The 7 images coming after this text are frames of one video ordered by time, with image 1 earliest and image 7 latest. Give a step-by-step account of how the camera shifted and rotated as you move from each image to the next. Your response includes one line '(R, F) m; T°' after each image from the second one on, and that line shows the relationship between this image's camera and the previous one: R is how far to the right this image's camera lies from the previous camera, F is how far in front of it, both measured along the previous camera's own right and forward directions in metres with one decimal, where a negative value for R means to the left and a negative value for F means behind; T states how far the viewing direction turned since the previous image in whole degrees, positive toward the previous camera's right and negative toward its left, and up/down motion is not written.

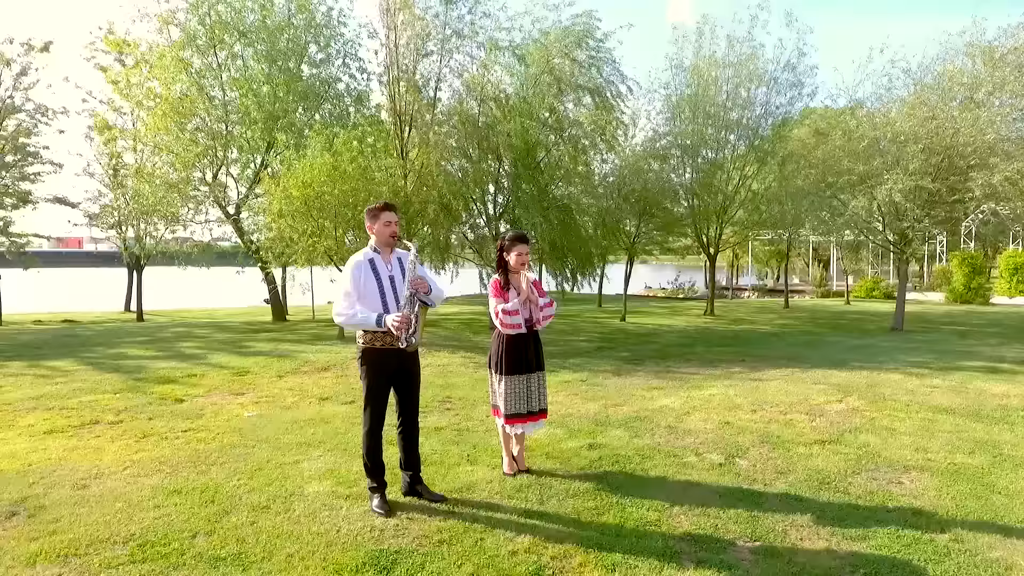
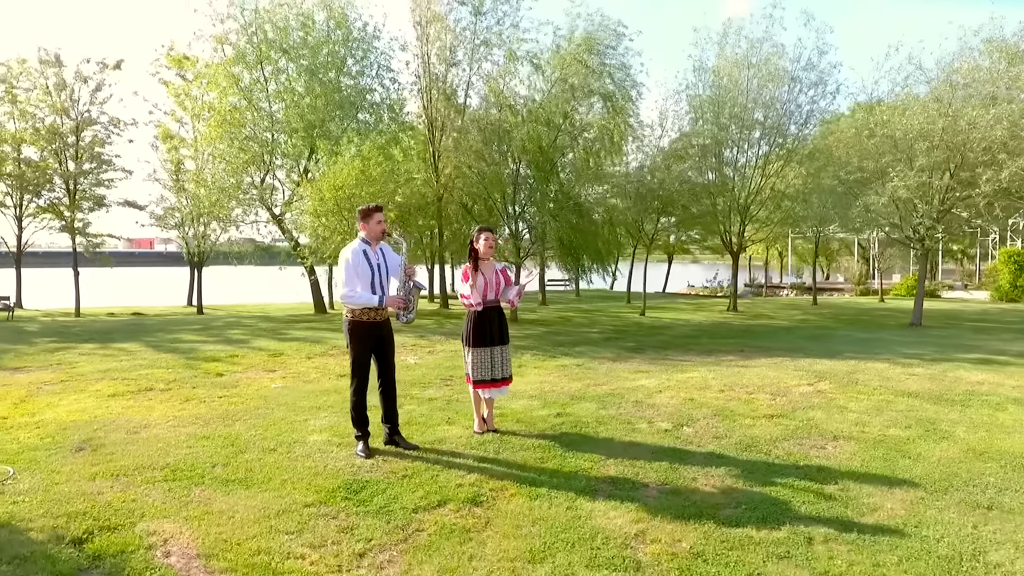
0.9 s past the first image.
(+0.8, -0.9) m; -5°
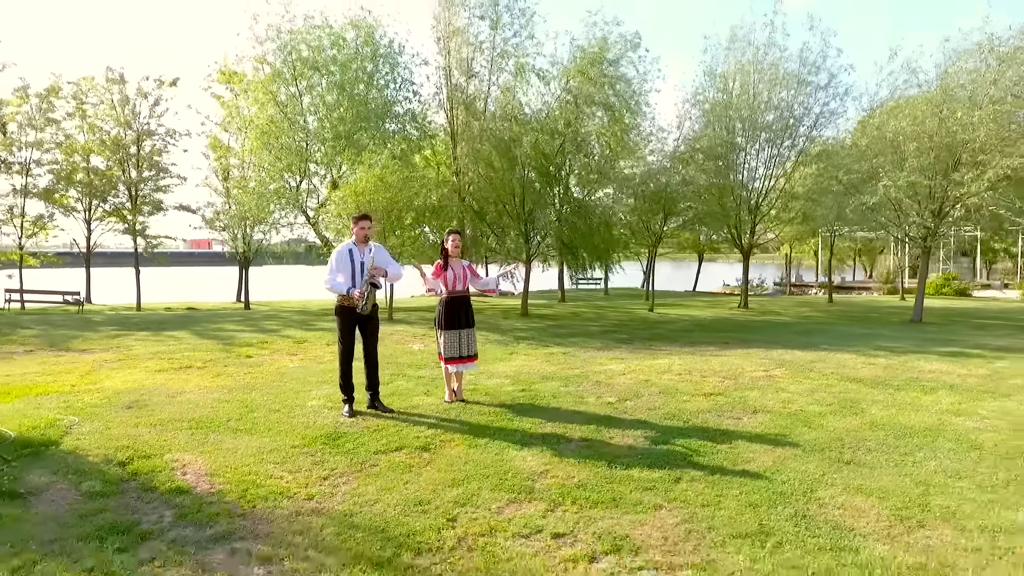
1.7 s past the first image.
(+1.0, -1.2) m; -4°
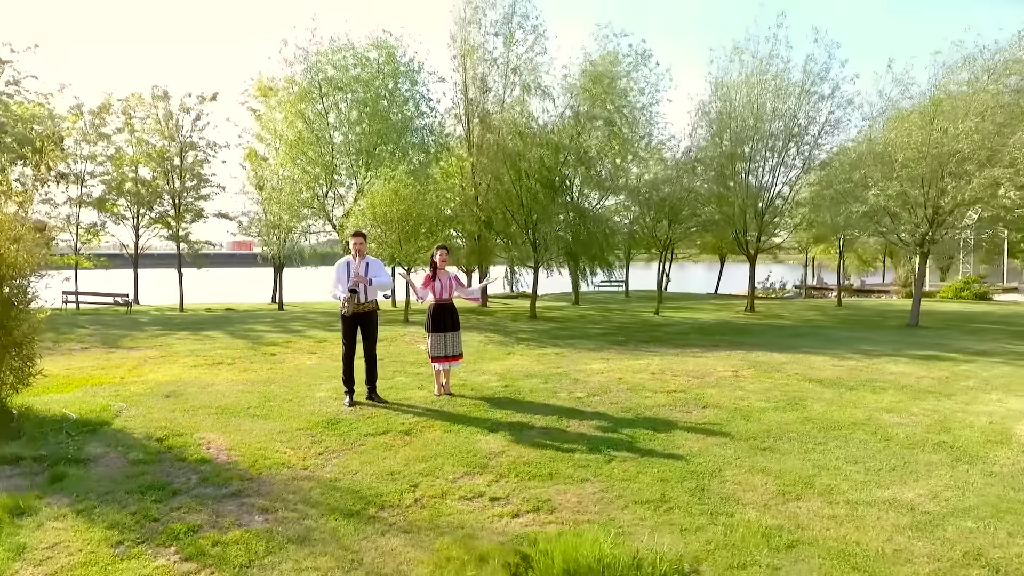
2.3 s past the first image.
(+0.8, -1.1) m; -3°
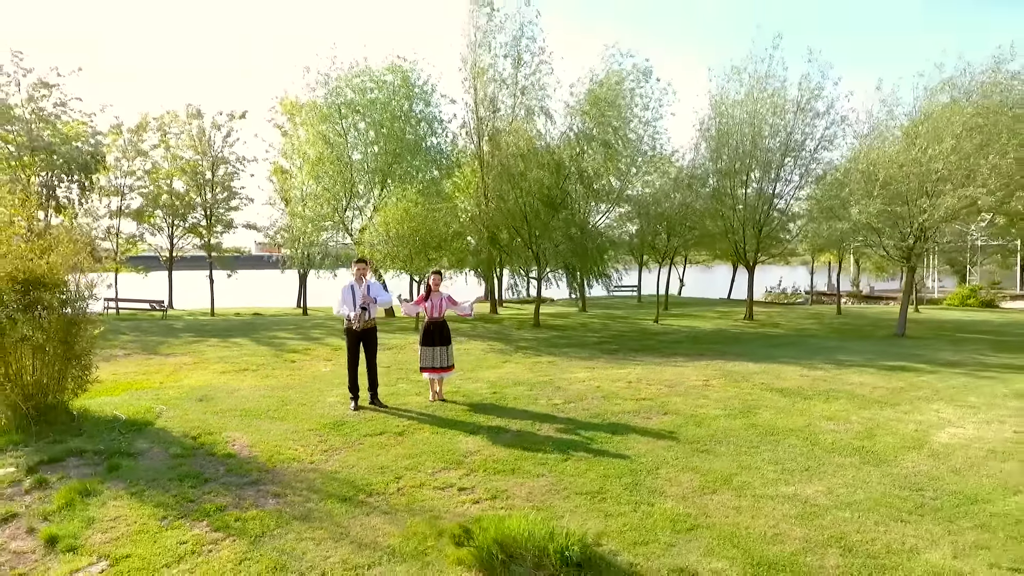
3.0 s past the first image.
(+0.6, -1.2) m; -2°
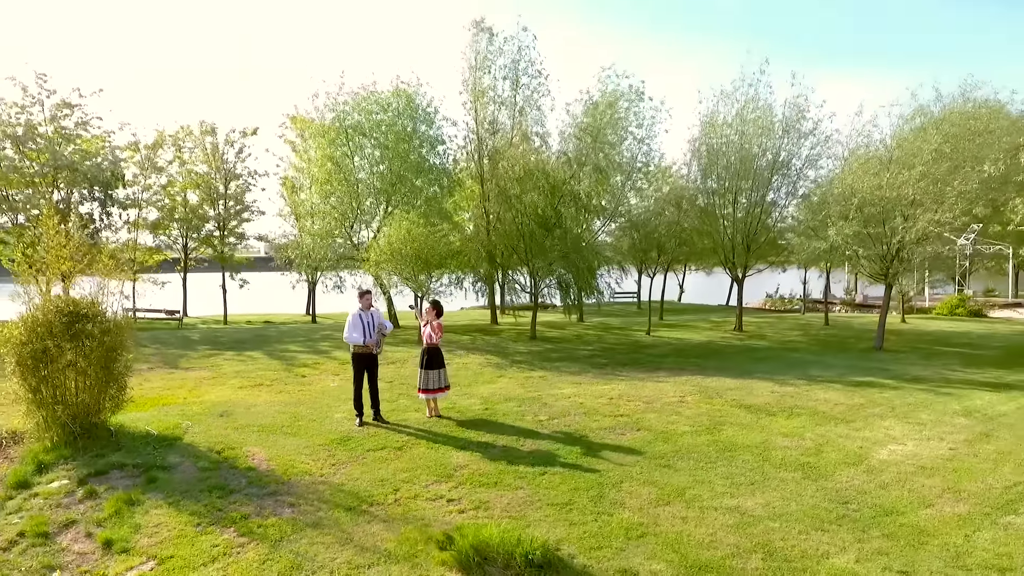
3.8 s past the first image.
(+0.3, -1.1) m; -1°
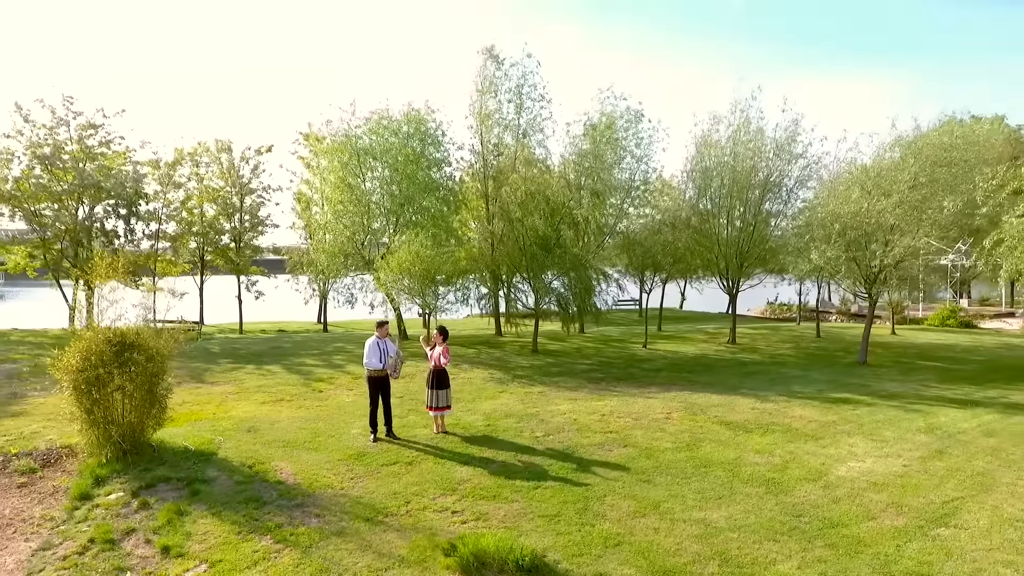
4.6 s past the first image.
(+0.2, -1.2) m; -1°
